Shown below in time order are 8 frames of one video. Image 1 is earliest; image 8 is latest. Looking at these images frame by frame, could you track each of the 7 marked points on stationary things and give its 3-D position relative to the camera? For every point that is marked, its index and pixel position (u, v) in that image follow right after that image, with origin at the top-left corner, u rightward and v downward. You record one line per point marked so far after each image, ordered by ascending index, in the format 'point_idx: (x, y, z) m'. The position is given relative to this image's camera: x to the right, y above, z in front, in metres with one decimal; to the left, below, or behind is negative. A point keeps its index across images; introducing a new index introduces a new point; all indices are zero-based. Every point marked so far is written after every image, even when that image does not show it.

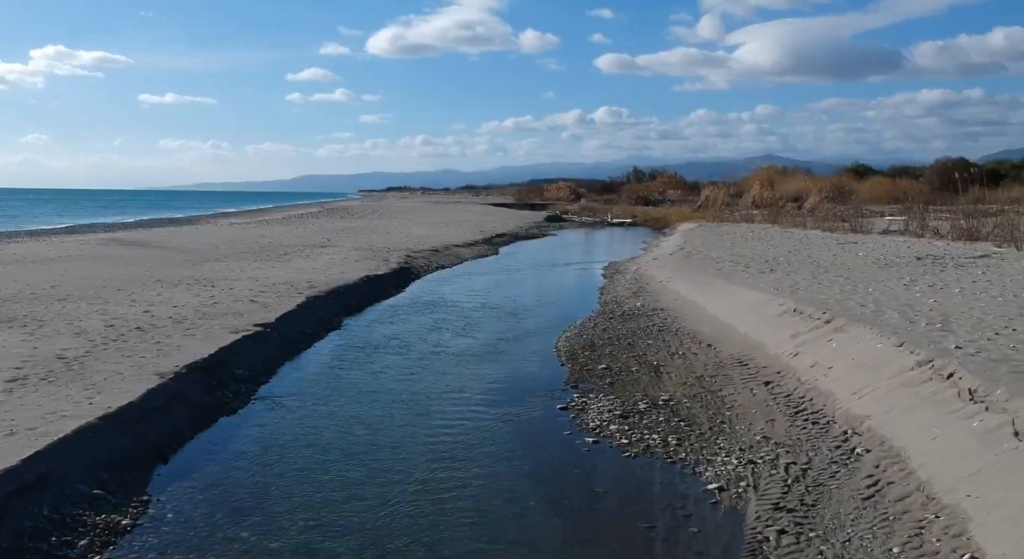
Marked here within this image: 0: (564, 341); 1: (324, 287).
0: (+0.8, -1.0, +13.2) m
1: (-3.9, -0.2, +18.0) m
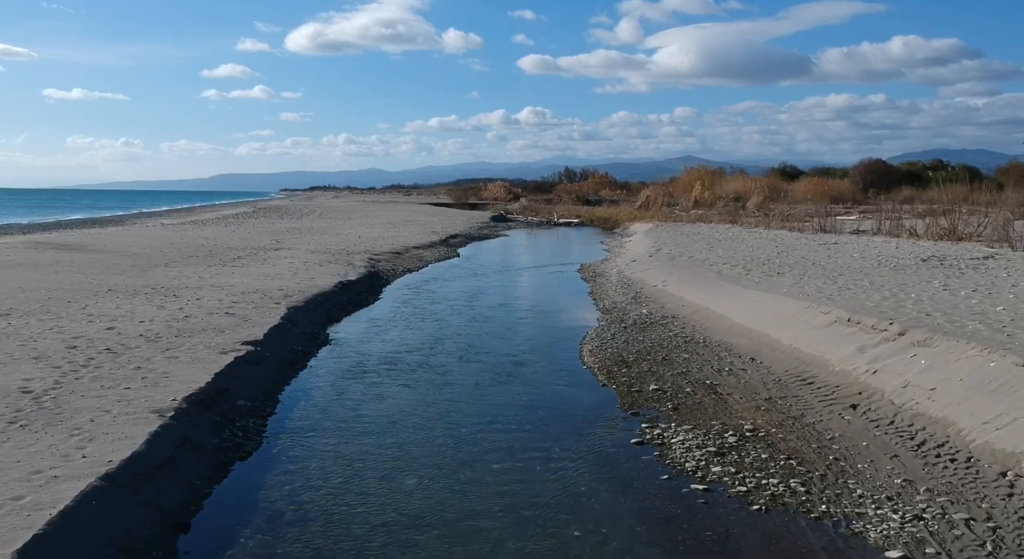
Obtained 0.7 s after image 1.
0: (+1.1, -1.1, +11.9) m
1: (-4.0, -0.3, +16.3) m
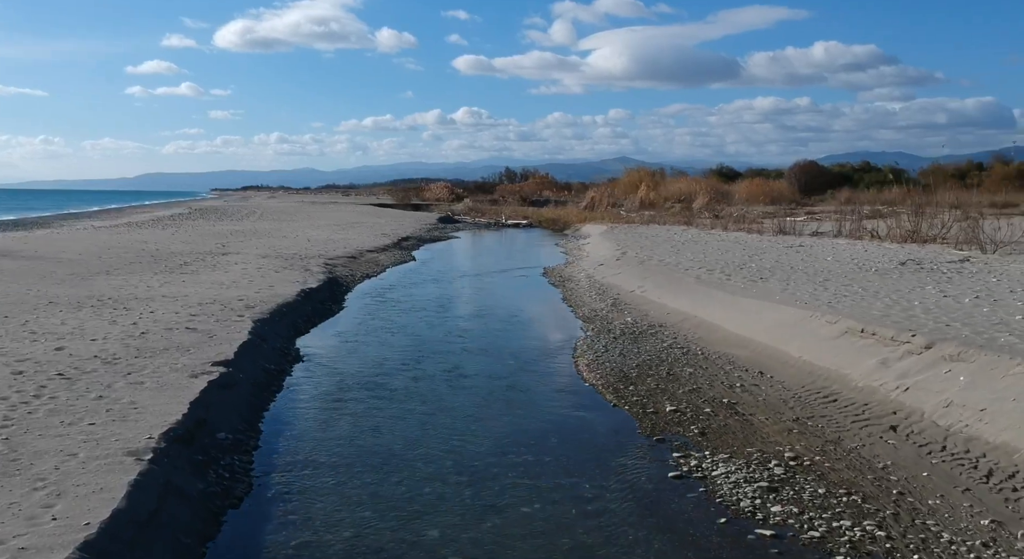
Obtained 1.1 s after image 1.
0: (+1.0, -1.3, +11.1) m
1: (-4.3, -0.5, +15.1) m
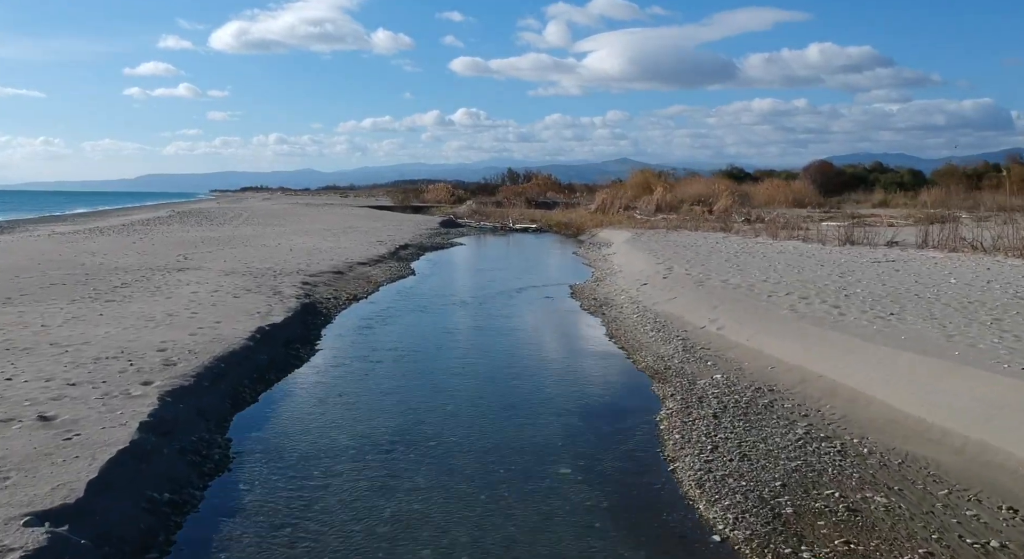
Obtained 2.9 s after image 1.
0: (+1.5, -1.8, +6.4) m
1: (-3.8, -1.0, +10.4) m
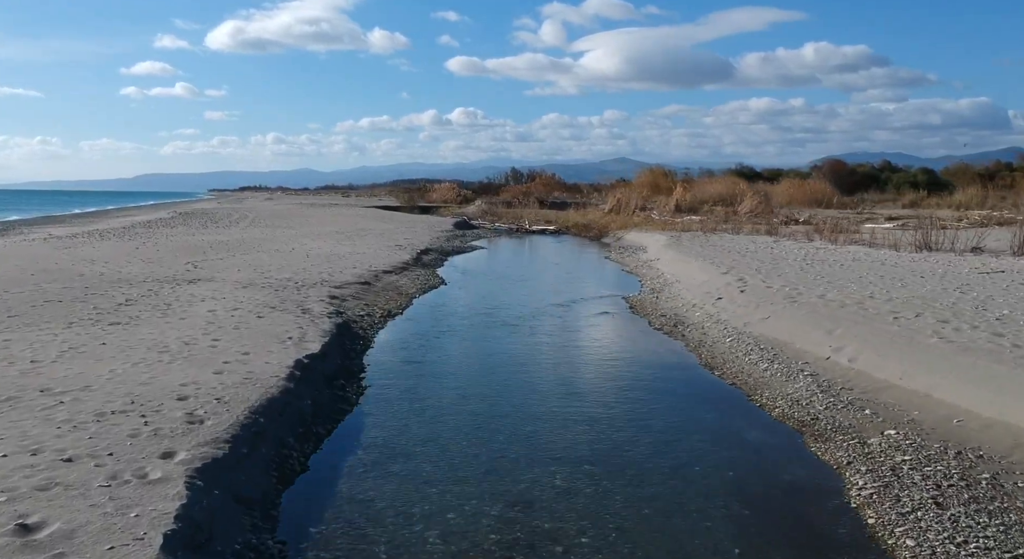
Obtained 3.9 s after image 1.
0: (+2.7, -2.0, +4.0) m
1: (-2.7, -1.3, +8.0) m
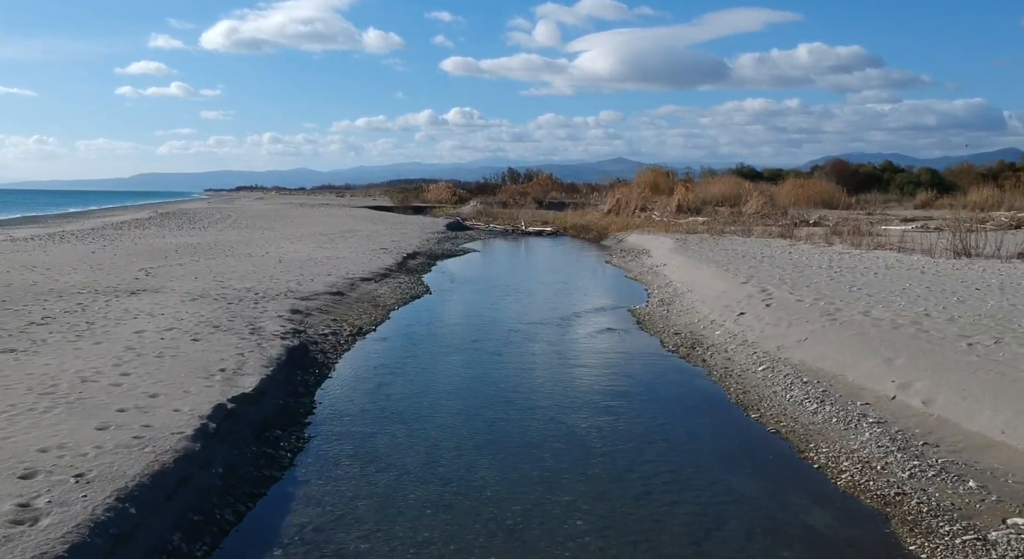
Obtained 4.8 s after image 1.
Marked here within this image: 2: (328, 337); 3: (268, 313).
0: (+2.6, -2.3, +1.5) m
1: (-2.8, -1.5, +5.5) m
2: (-3.0, -0.9, +14.3) m
3: (-4.2, -0.6, +15.1) m
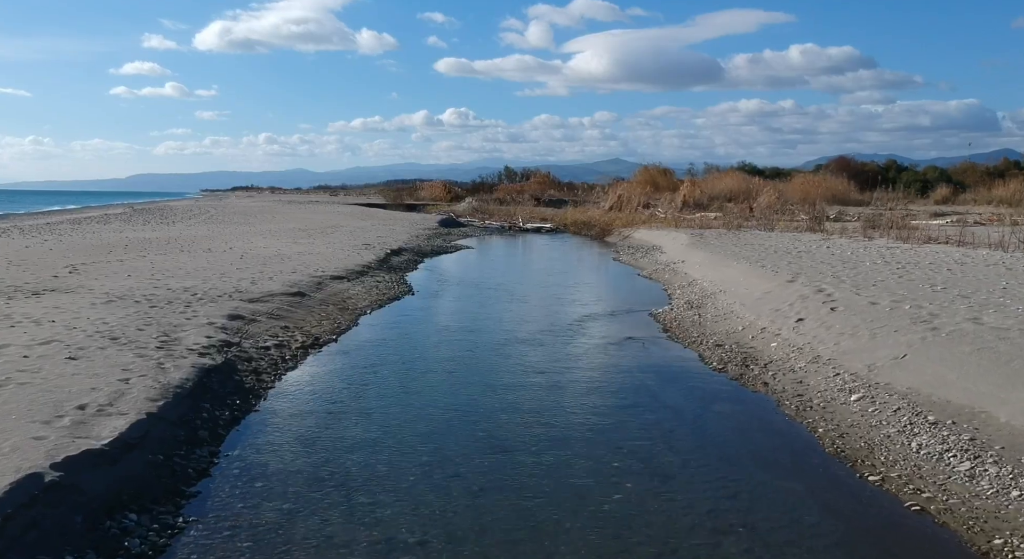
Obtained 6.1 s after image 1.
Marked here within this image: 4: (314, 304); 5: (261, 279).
0: (+2.6, -2.2, -1.7) m
1: (-2.8, -1.4, +2.2) m
2: (-3.0, -0.9, +11.0) m
3: (-4.3, -0.5, +11.8) m
4: (-3.5, -0.4, +15.2) m
5: (-4.9, 0.0, +17.0) m
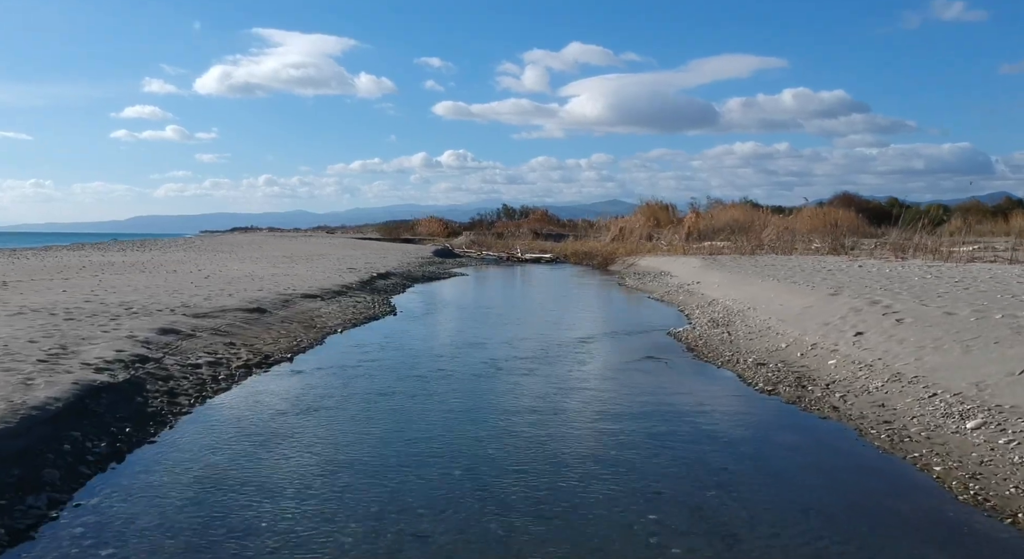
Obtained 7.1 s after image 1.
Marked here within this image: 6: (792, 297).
0: (+2.6, -1.6, -4.1) m
1: (-2.9, -1.0, -0.1) m
2: (-3.1, -0.9, +8.7) m
3: (-4.3, -0.6, +9.5) m
4: (-3.5, -0.6, +12.9) m
5: (-5.0, -0.3, +14.7) m
6: (+4.5, -0.3, +13.9) m
